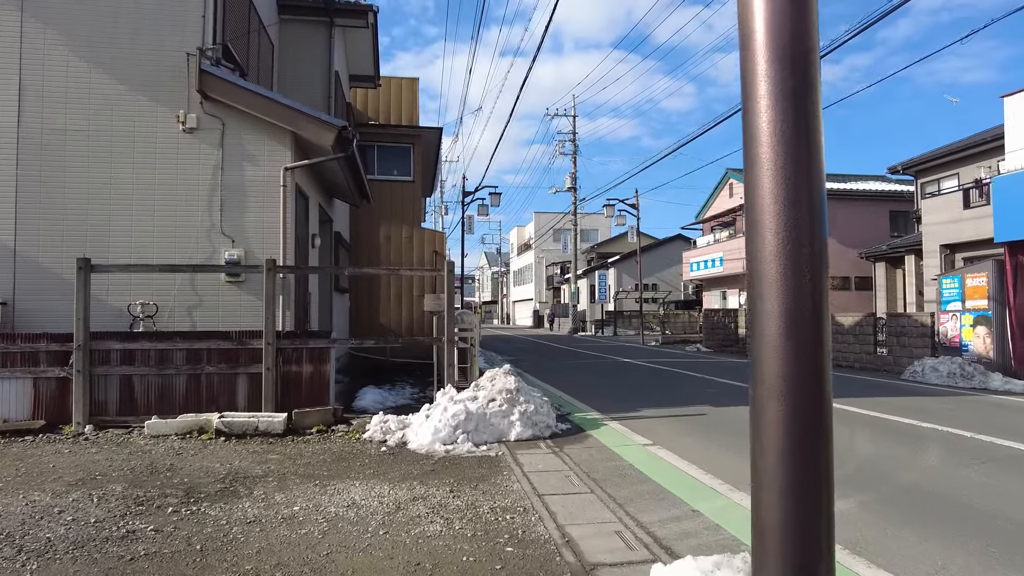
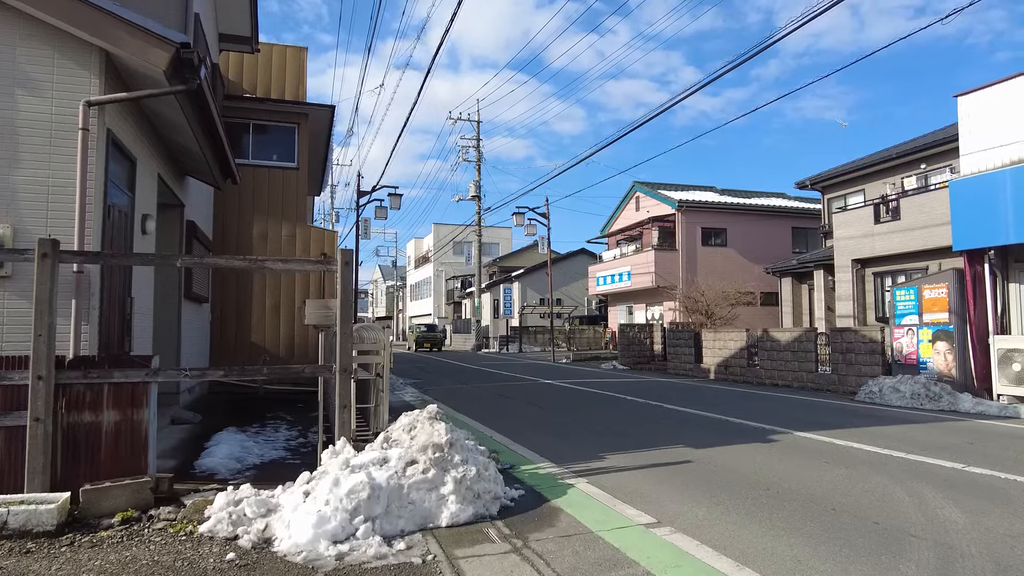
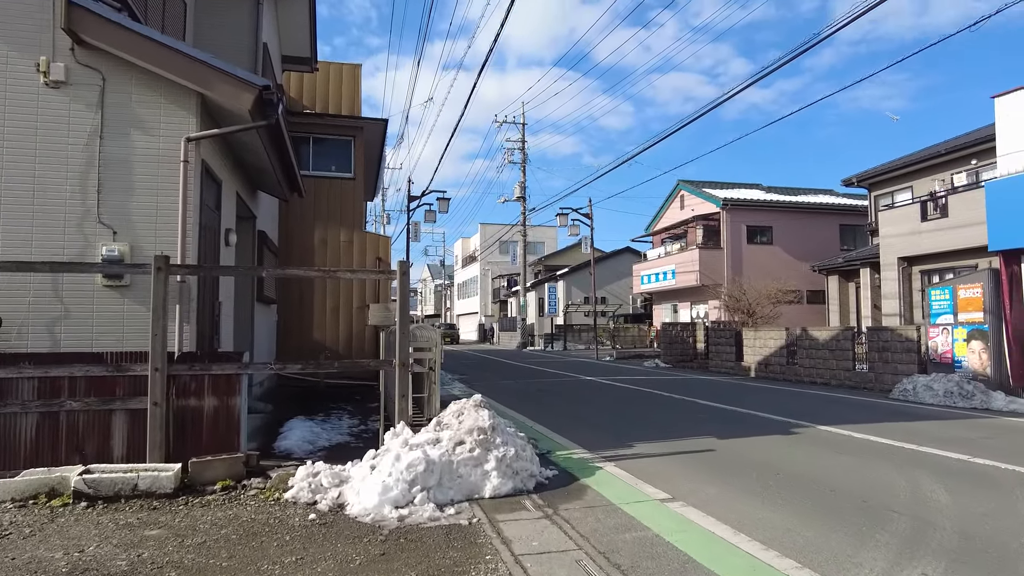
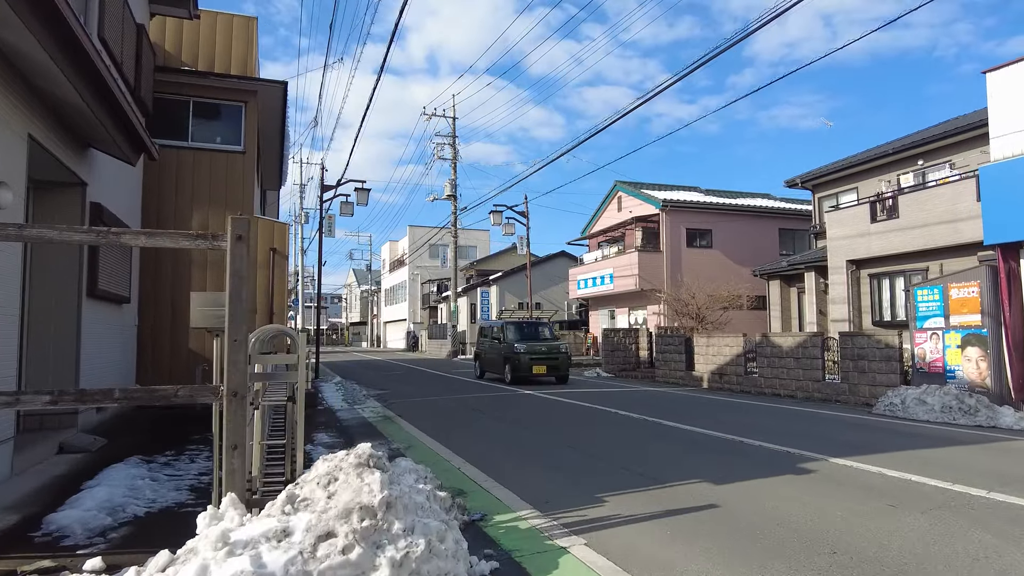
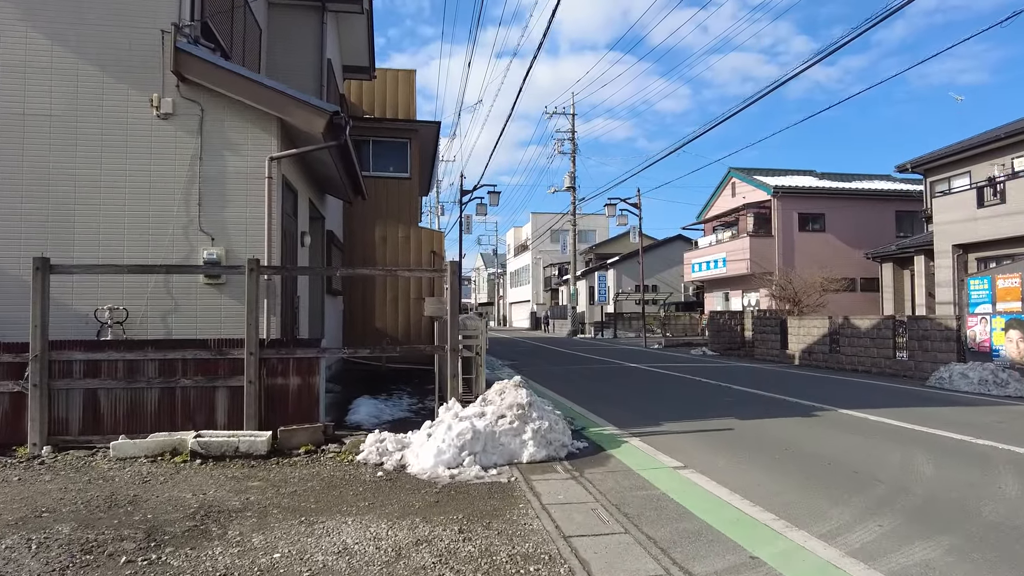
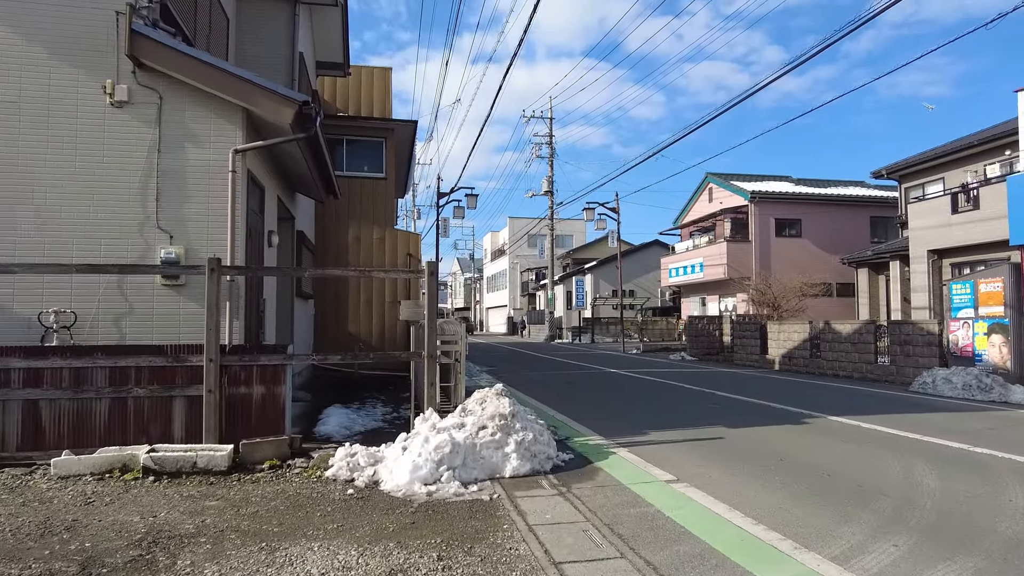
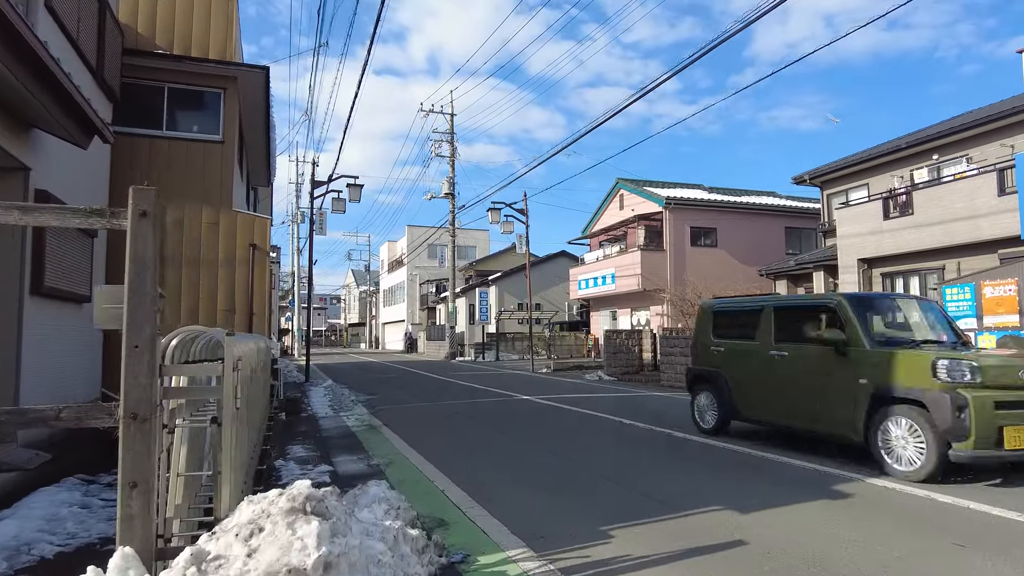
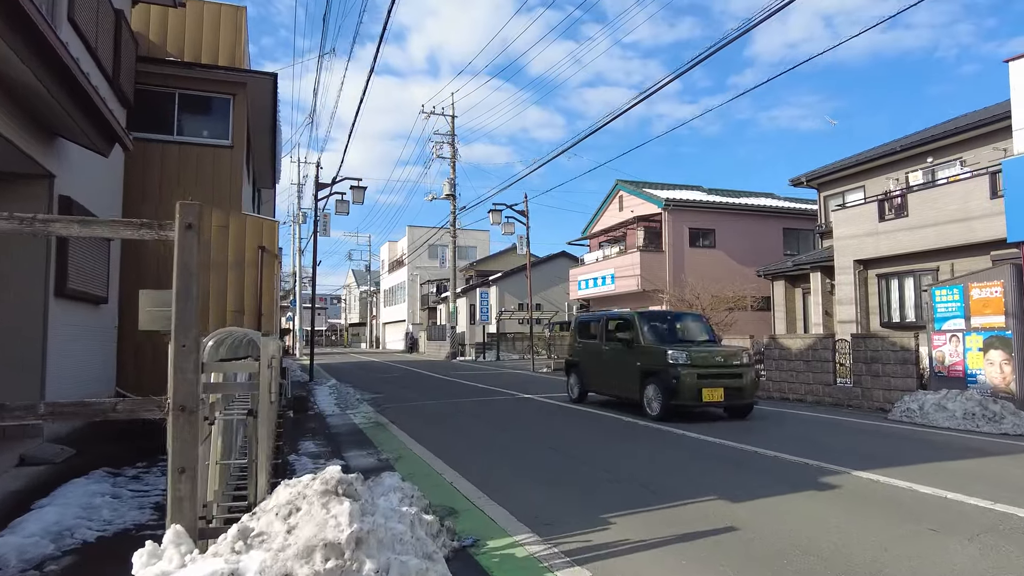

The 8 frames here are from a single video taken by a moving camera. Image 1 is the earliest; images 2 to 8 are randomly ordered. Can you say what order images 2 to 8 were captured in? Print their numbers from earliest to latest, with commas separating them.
5, 6, 3, 2, 4, 8, 7
